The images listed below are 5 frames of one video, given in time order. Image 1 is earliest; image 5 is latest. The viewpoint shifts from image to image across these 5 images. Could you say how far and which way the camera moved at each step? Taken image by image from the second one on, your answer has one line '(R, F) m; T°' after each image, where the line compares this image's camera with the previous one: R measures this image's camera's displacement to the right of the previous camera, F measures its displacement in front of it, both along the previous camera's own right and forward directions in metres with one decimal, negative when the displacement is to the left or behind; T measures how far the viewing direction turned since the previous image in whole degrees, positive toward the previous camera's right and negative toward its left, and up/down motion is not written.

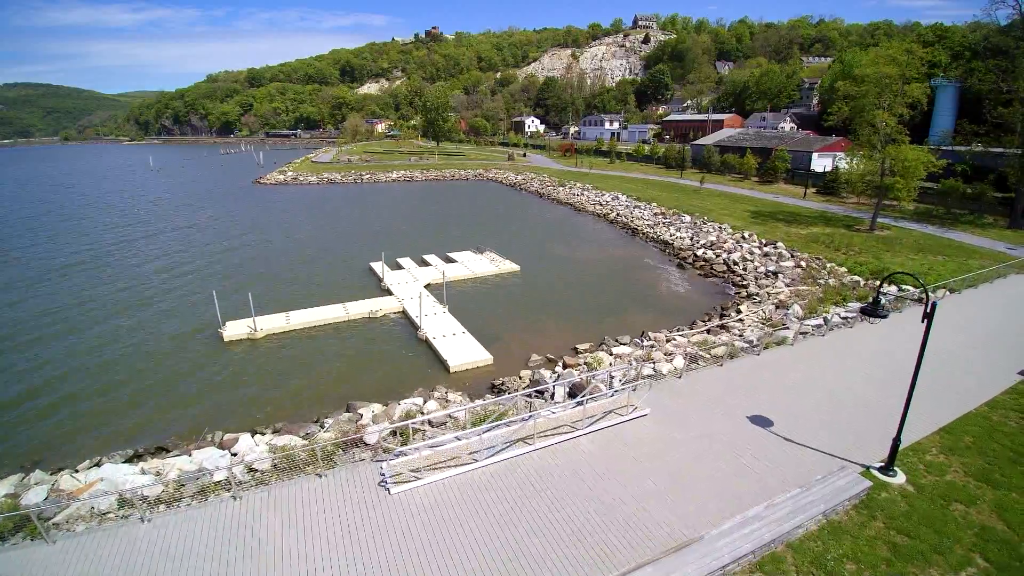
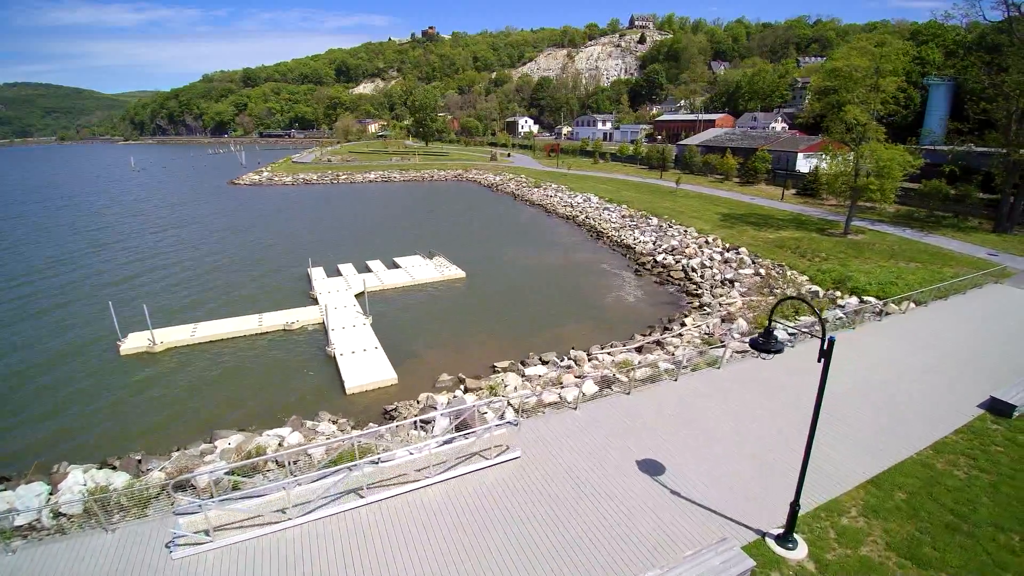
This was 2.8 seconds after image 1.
(+2.8, +1.8) m; 0°
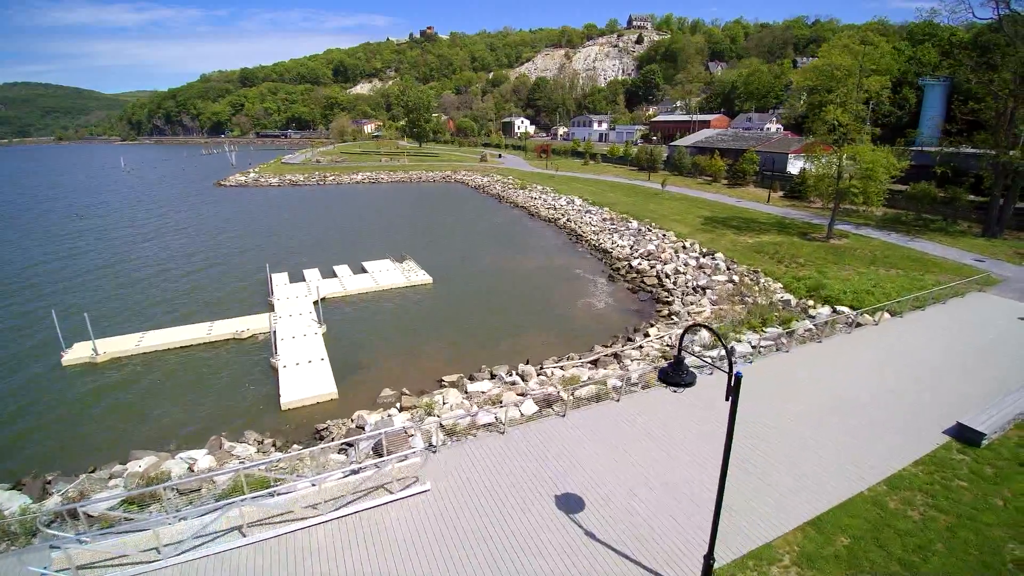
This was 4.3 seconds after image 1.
(+1.5, +0.9) m; 0°
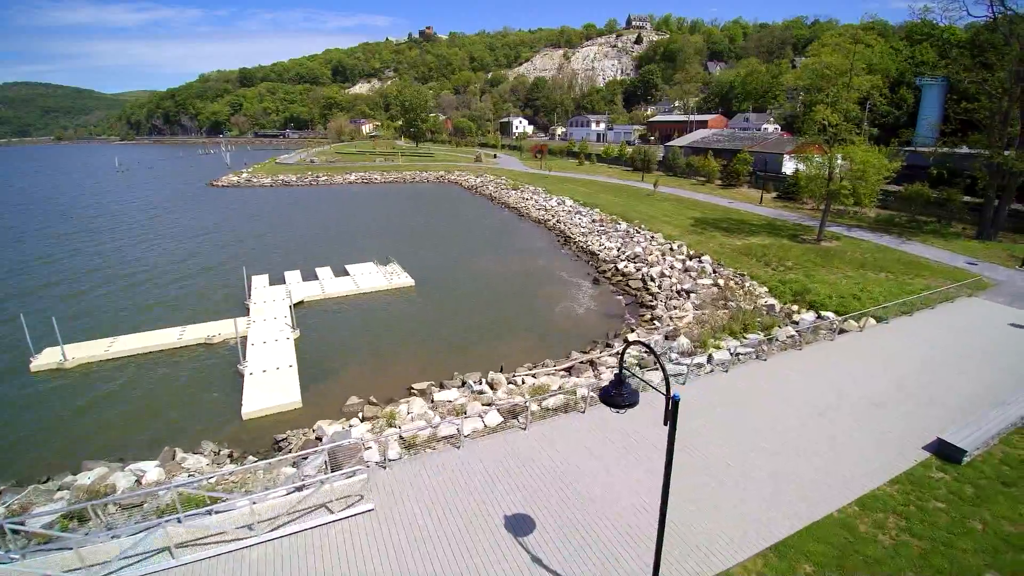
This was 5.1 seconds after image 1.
(+0.8, +0.5) m; 0°
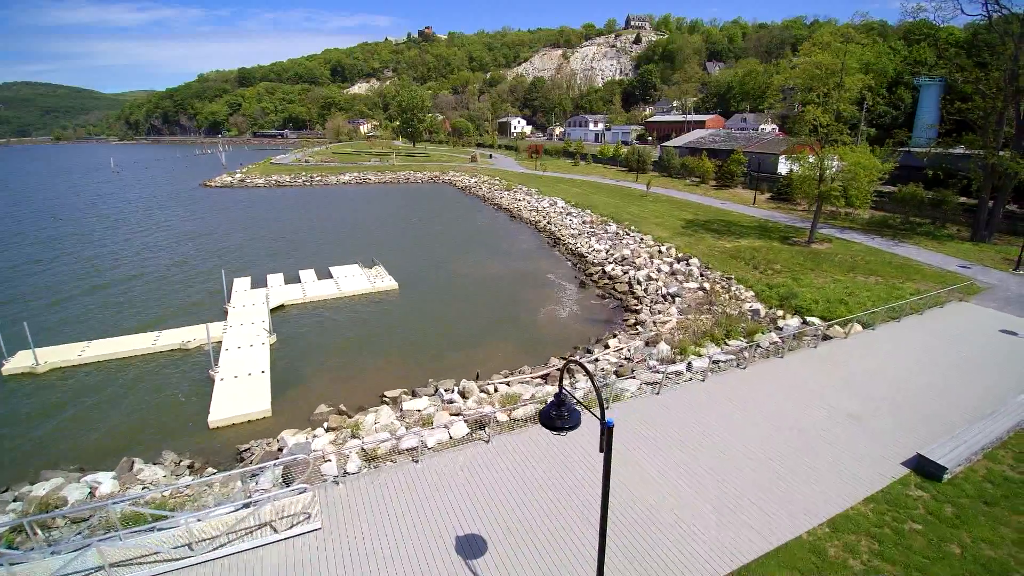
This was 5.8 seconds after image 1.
(+0.7, +0.4) m; 0°
